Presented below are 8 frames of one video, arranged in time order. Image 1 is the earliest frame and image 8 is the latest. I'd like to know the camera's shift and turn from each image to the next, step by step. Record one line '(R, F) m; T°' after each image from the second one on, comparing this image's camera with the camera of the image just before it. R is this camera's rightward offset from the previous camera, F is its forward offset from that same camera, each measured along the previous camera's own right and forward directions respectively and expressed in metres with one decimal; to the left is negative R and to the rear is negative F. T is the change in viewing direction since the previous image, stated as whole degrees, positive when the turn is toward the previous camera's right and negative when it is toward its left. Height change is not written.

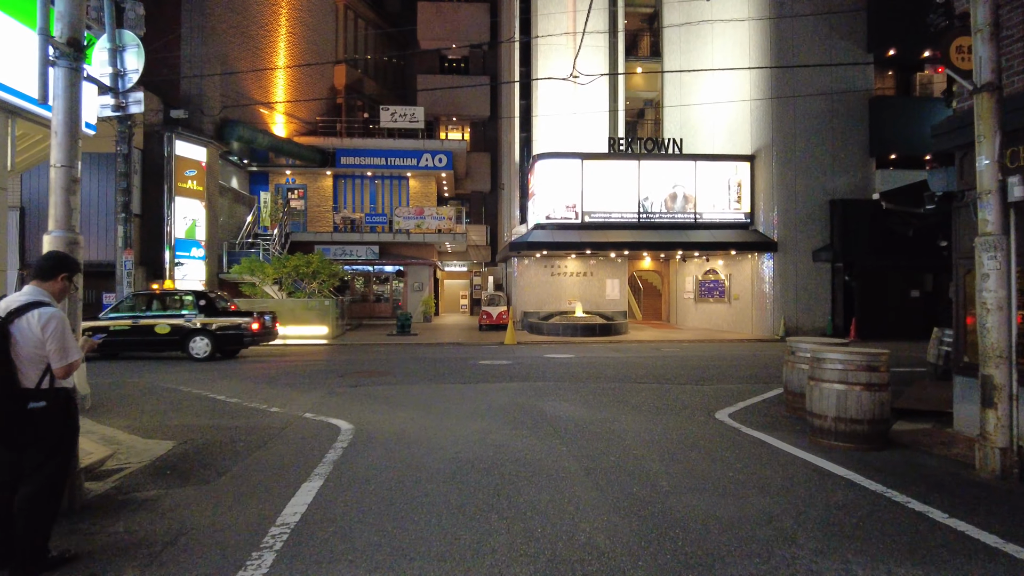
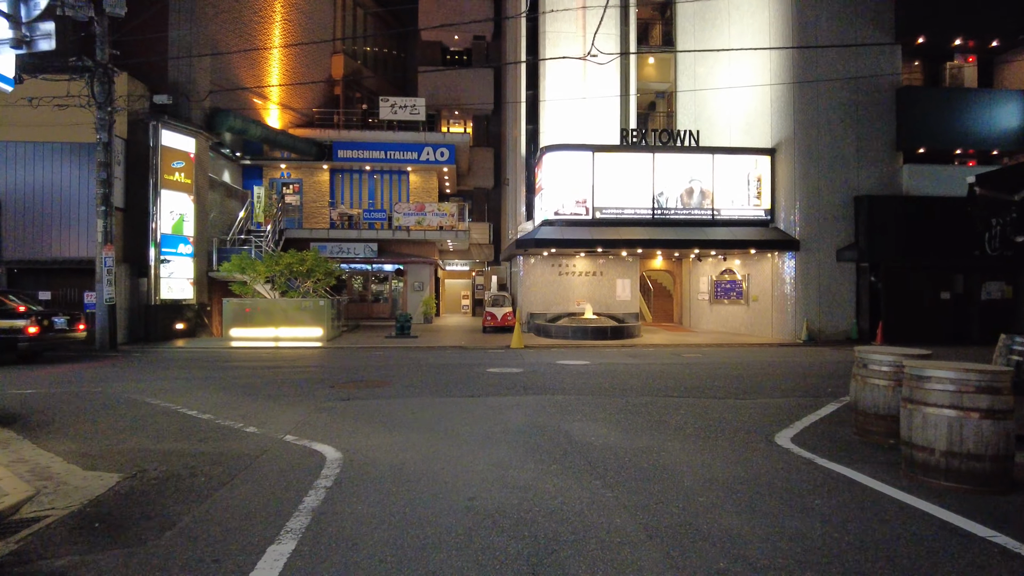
(-0.2, +1.3) m; 0°
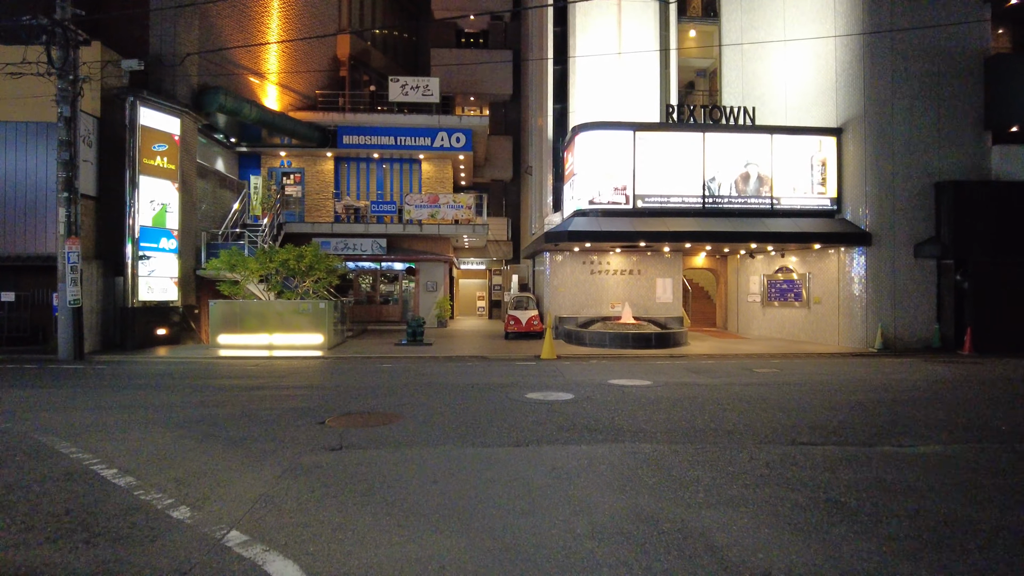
(-0.5, +2.8) m; -1°
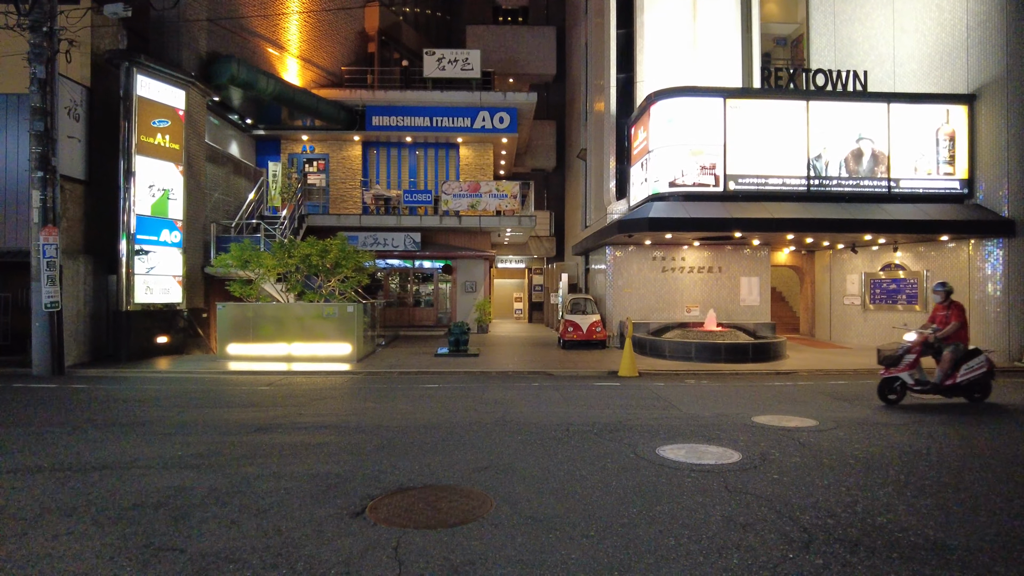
(-1.0, +3.1) m; -2°
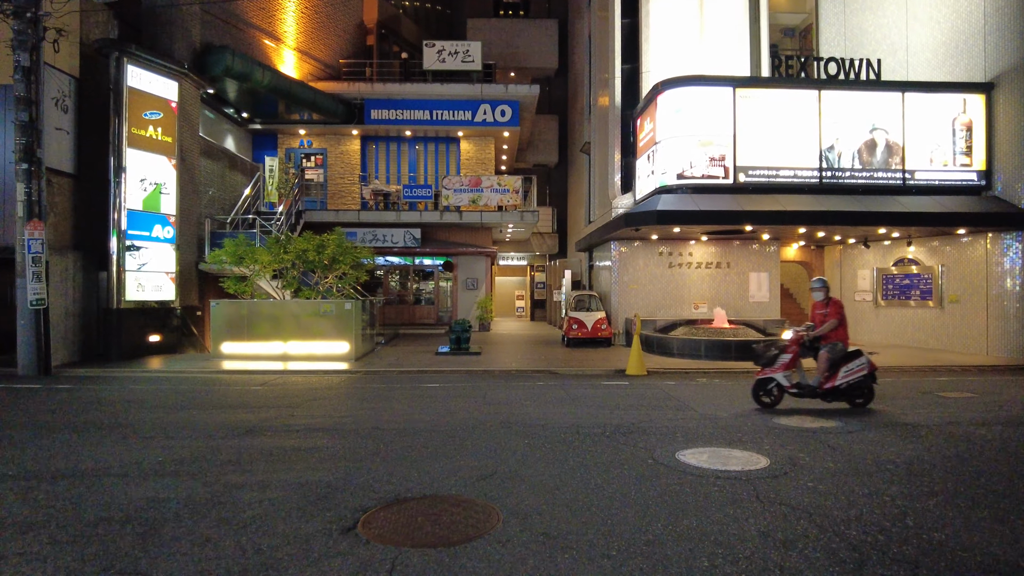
(0.0, +0.5) m; 0°
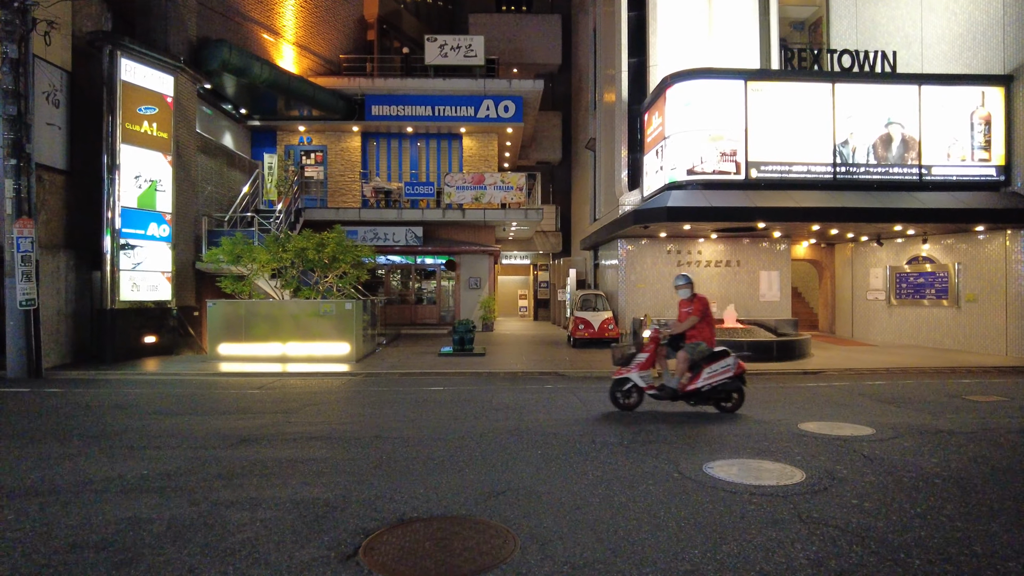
(-0.1, +0.4) m; 0°
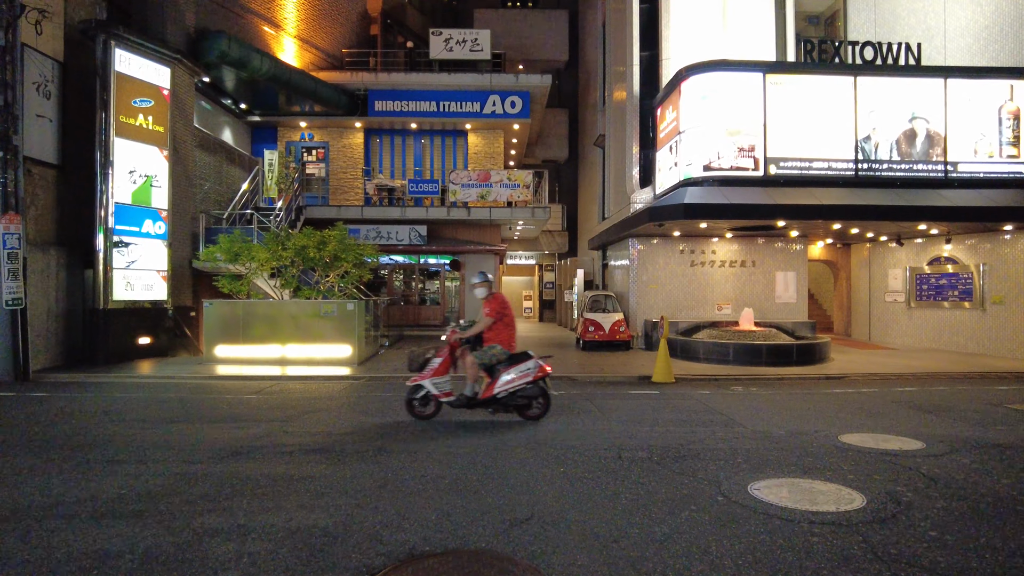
(-0.1, +0.6) m; 0°
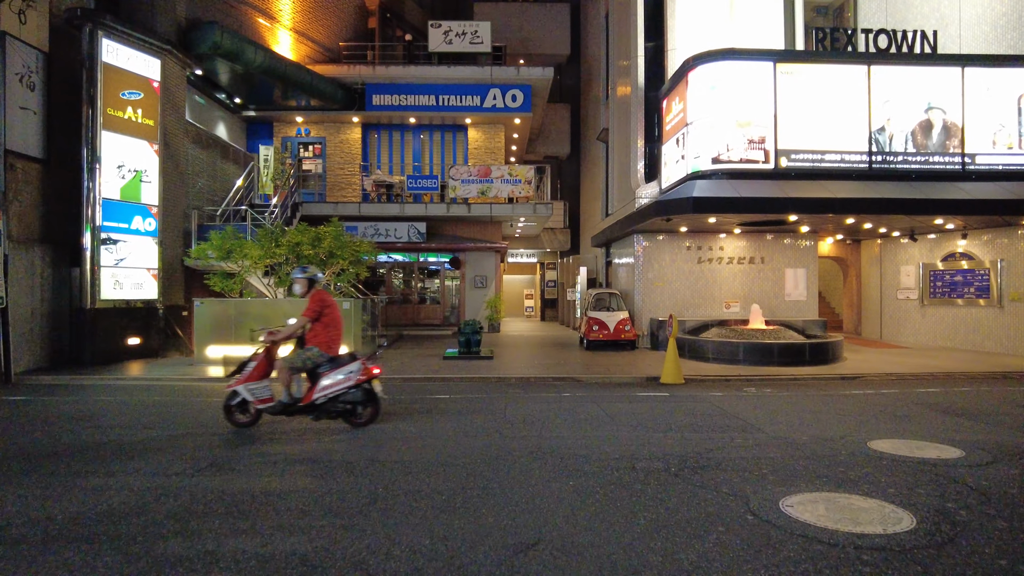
(0.0, +0.5) m; 0°
